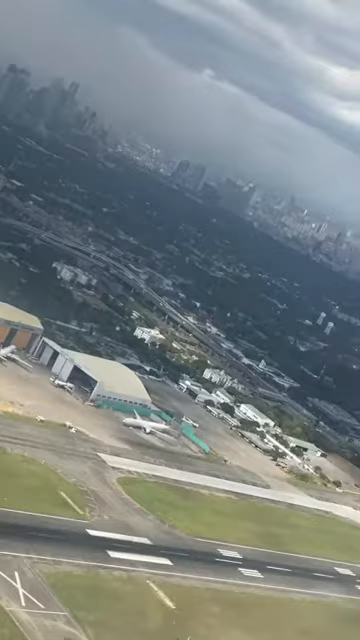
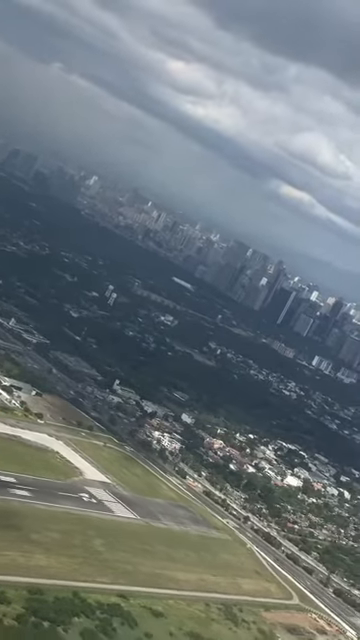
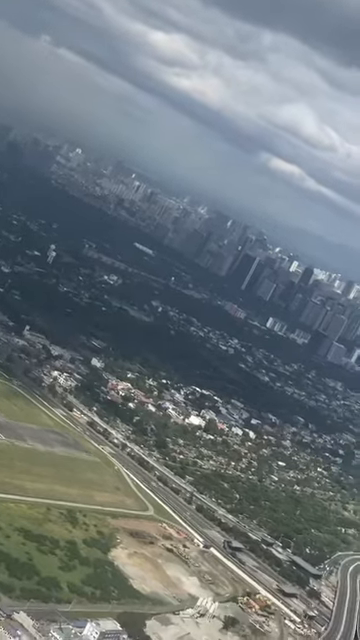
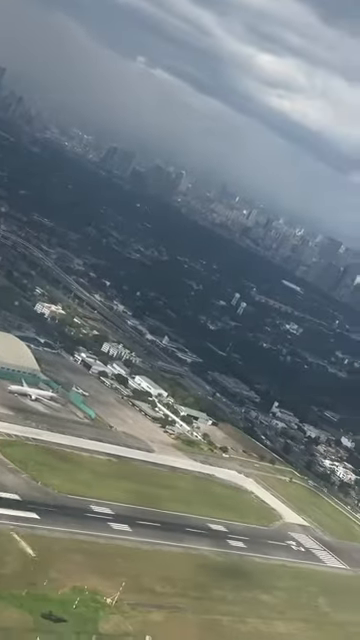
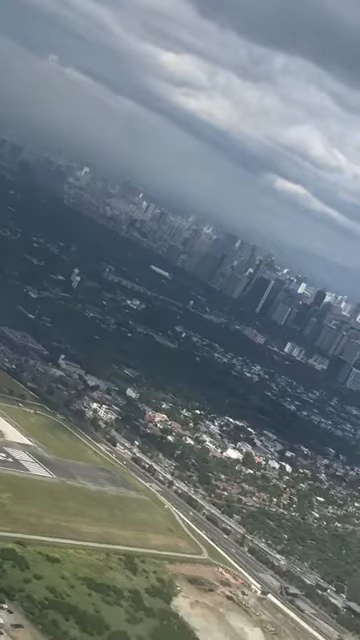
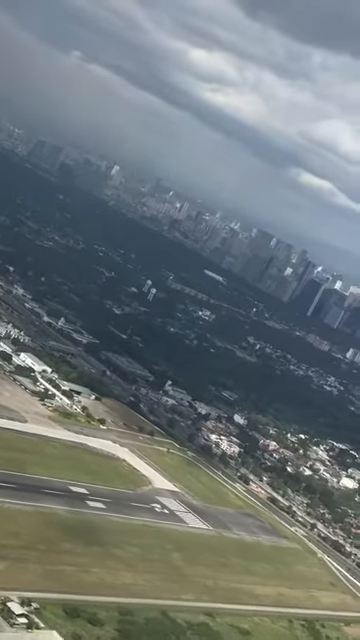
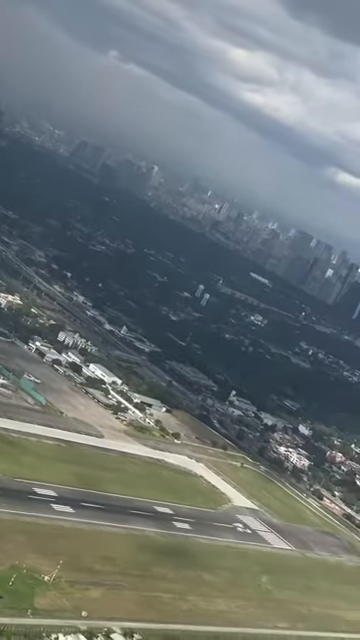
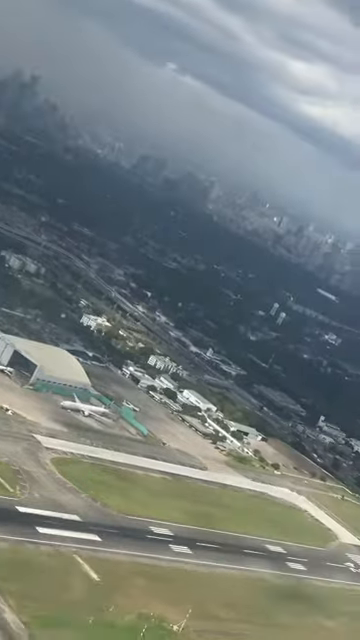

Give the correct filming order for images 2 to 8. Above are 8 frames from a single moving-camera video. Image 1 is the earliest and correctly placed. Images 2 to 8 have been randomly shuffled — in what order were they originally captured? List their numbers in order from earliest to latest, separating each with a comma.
8, 4, 7, 6, 2, 5, 3
